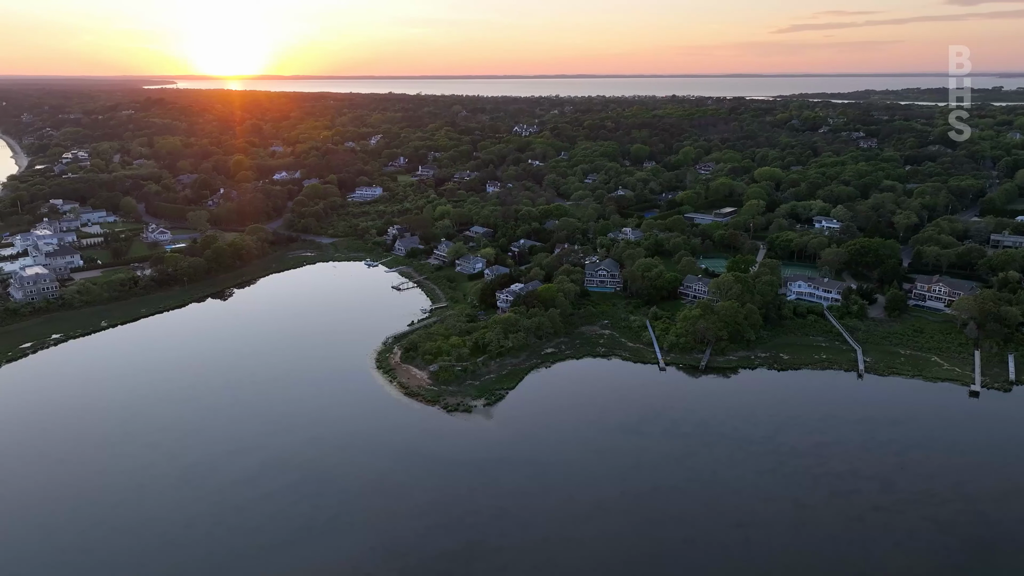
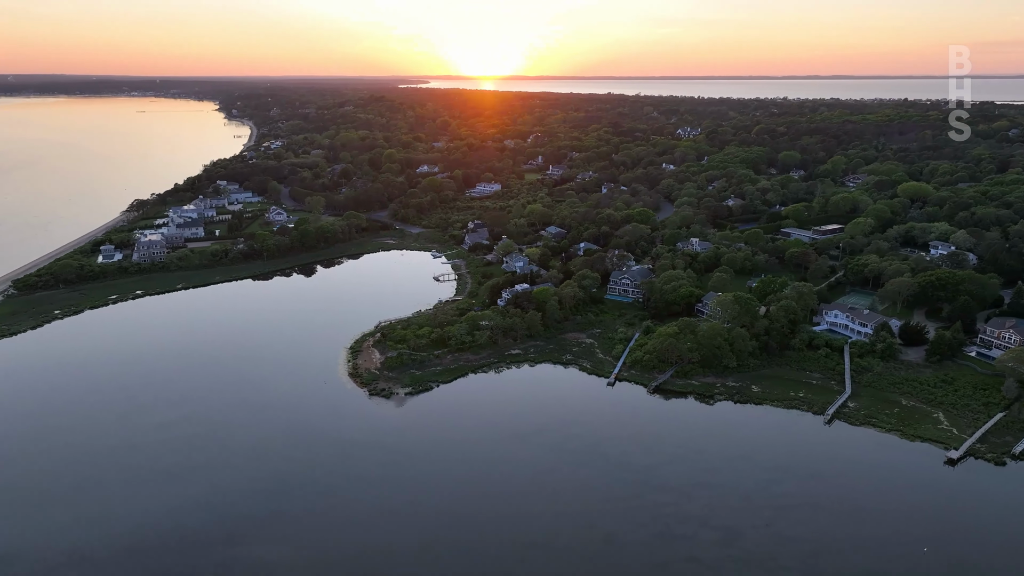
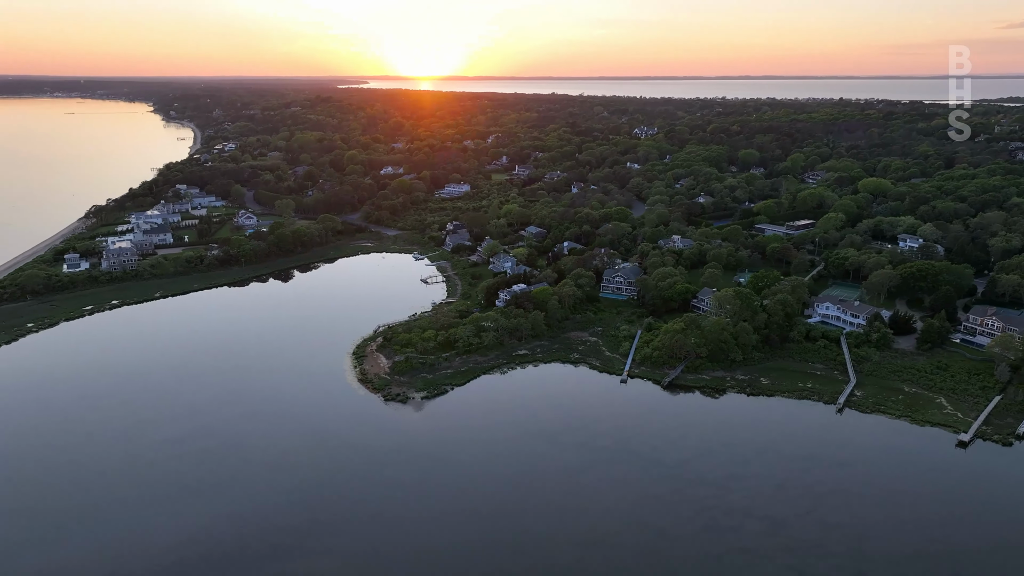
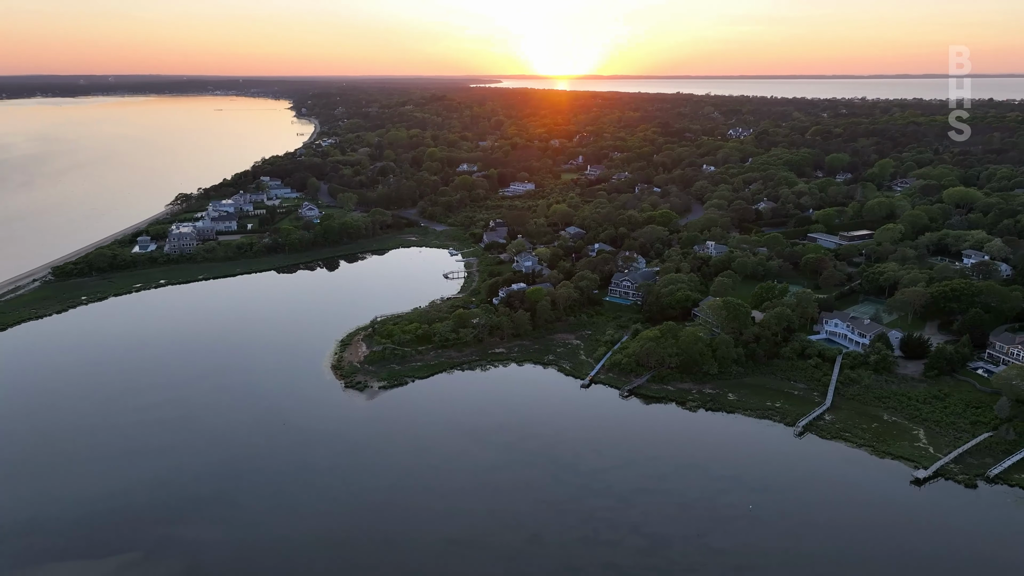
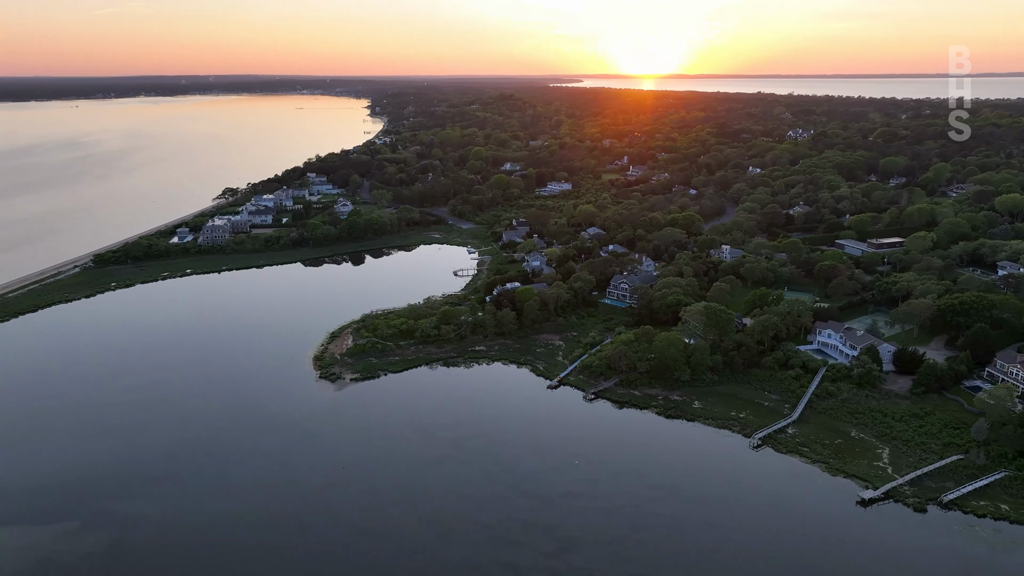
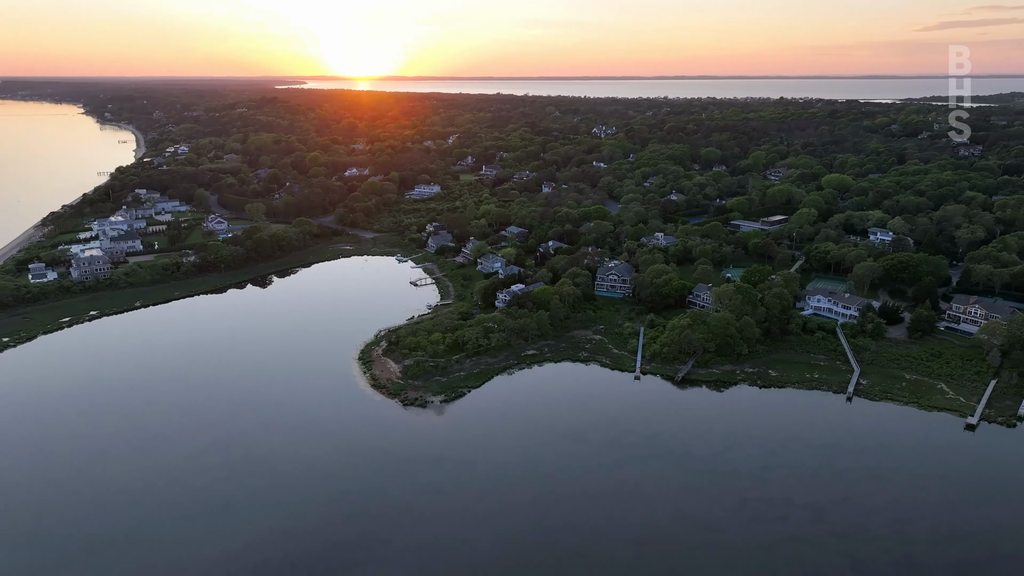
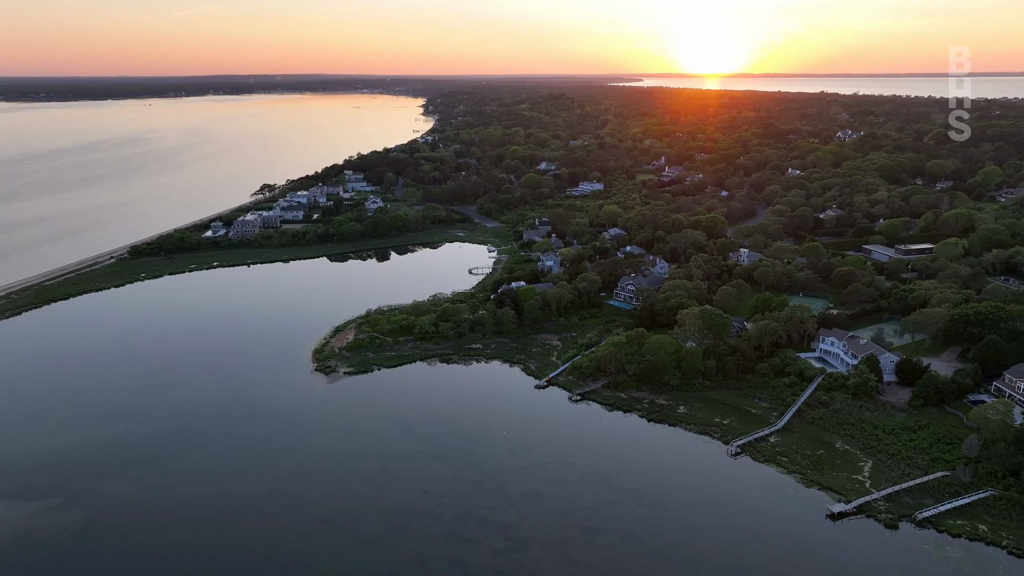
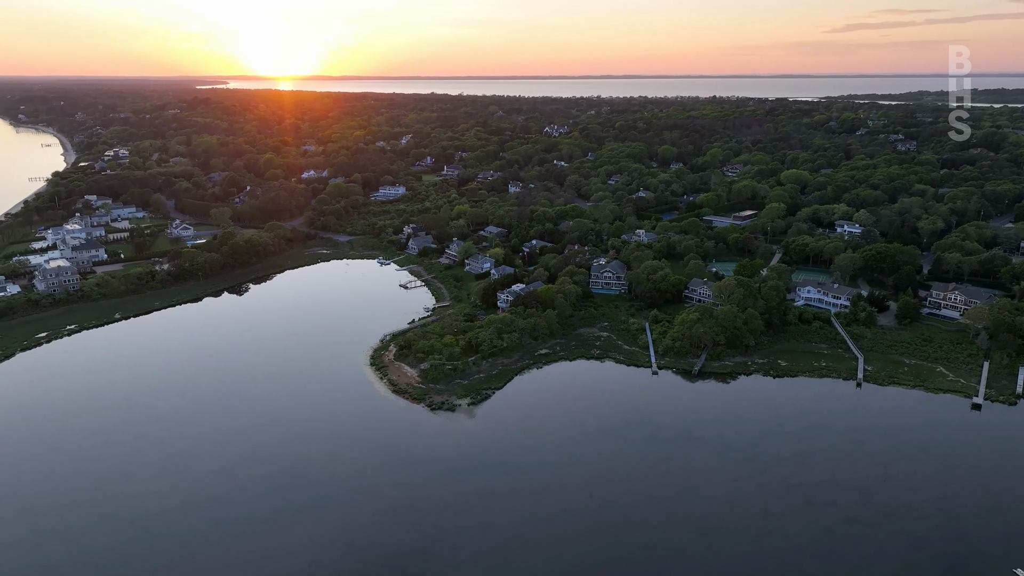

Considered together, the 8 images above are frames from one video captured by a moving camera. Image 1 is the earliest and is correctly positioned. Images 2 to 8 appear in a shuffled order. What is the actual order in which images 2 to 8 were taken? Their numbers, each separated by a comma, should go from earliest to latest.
8, 6, 3, 2, 4, 5, 7
